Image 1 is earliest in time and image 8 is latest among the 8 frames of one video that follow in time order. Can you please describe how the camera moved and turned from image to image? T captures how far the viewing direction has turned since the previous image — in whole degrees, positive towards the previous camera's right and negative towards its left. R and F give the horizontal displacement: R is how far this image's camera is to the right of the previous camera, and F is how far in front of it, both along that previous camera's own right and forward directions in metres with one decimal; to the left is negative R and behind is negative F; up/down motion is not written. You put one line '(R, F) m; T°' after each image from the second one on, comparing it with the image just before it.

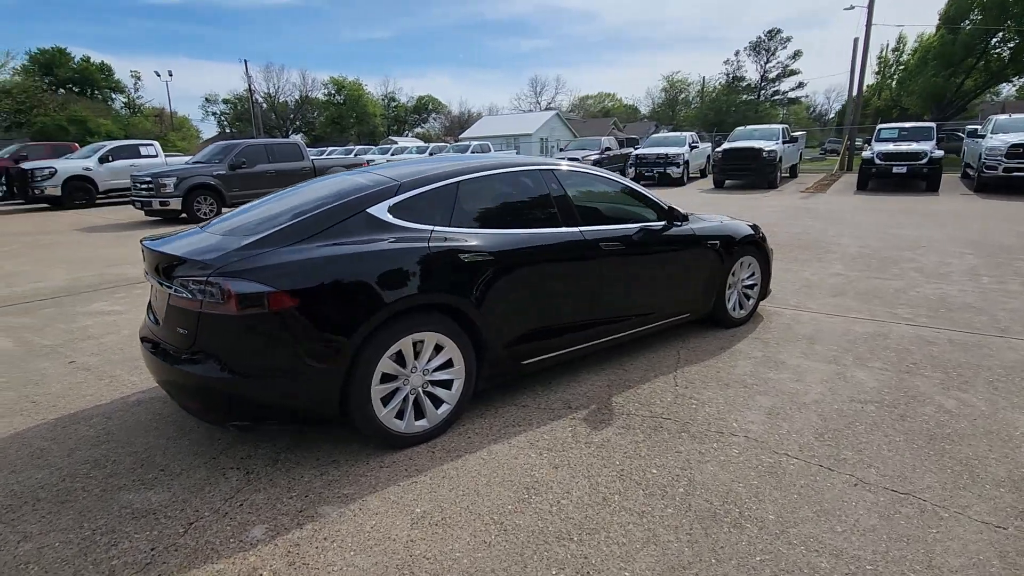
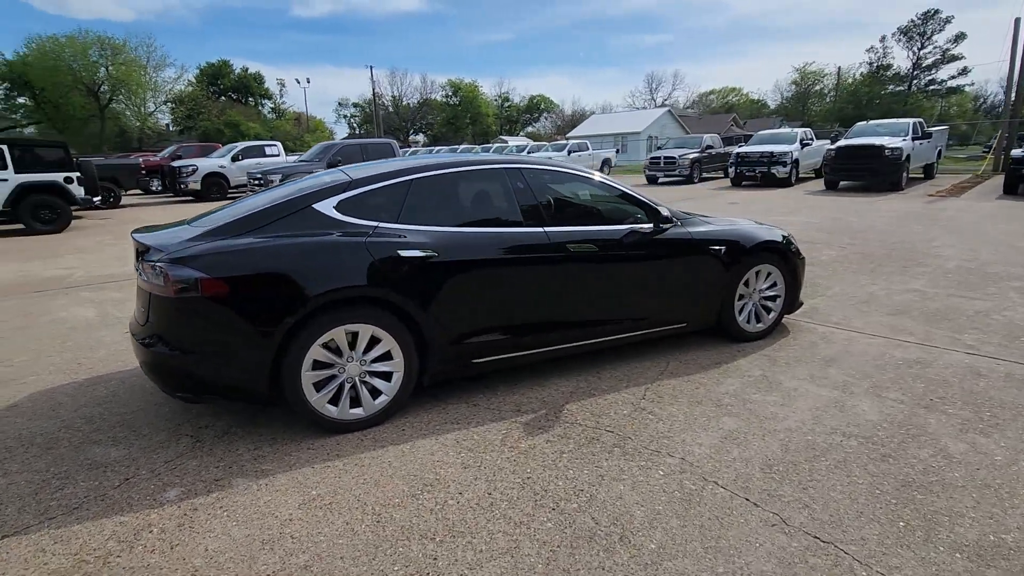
(+1.0, +0.1) m; -12°
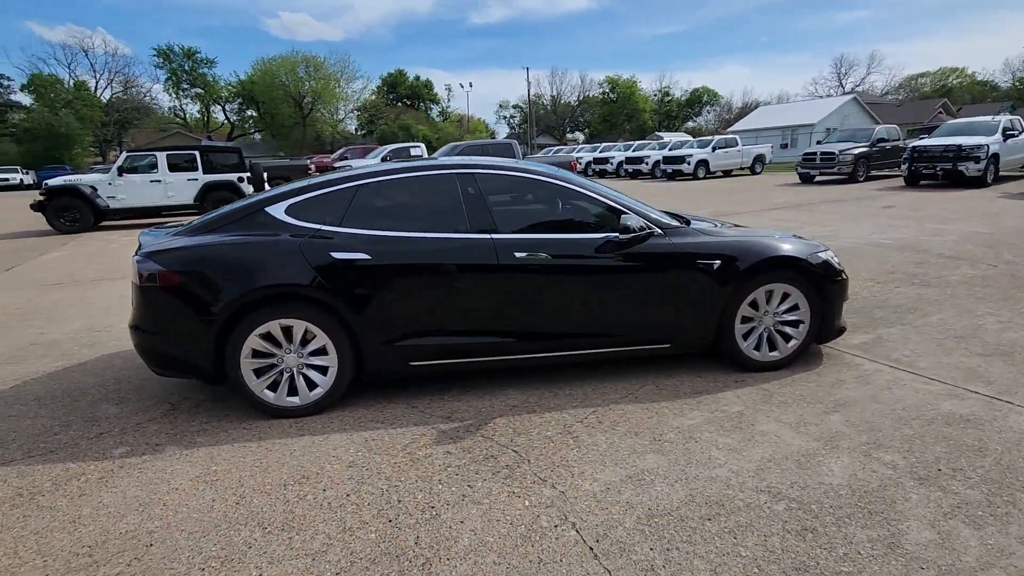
(+1.4, +0.3) m; -16°
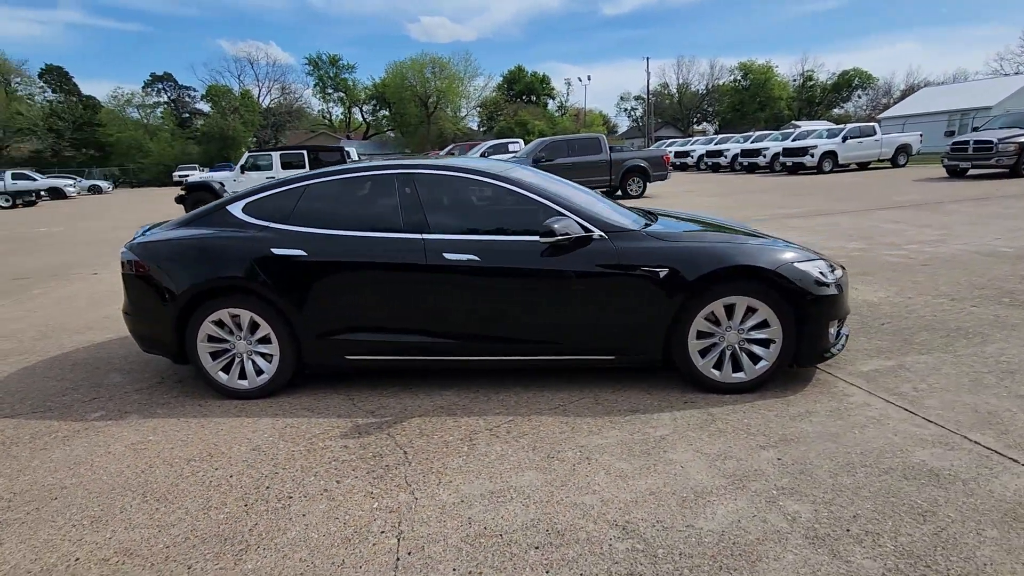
(+1.3, +0.2) m; -13°
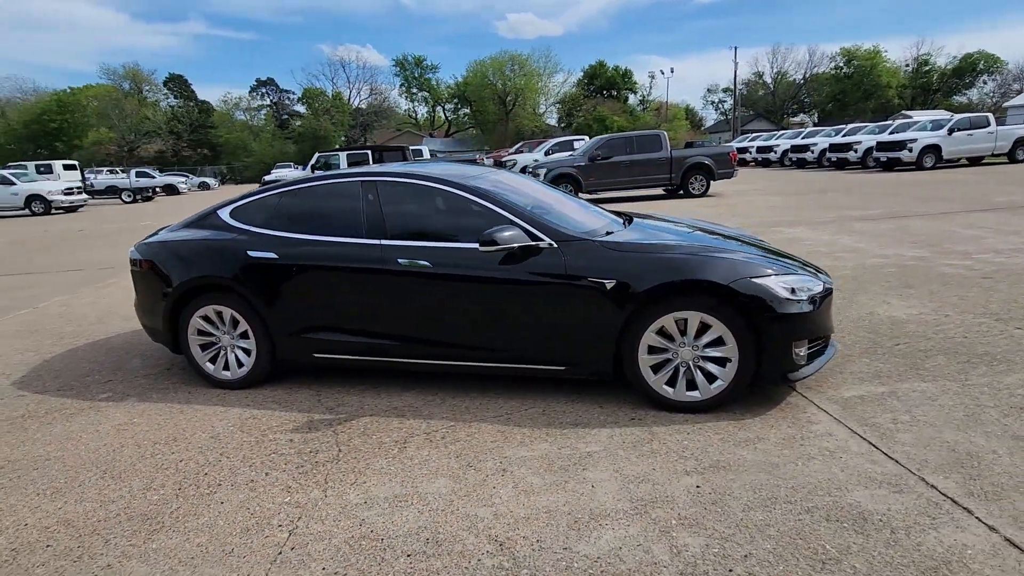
(+0.9, +0.1) m; -8°
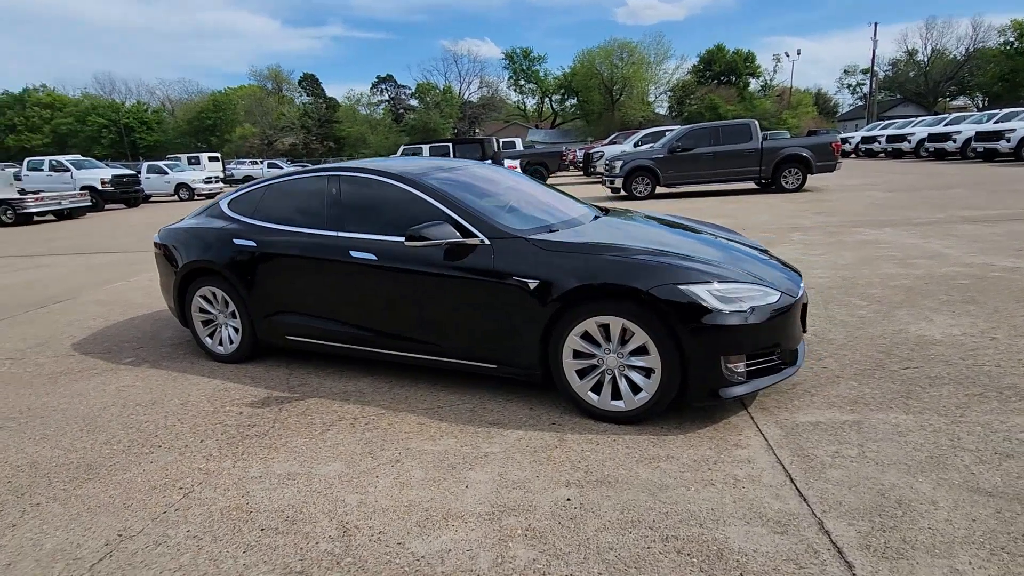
(+1.2, +0.1) m; -11°
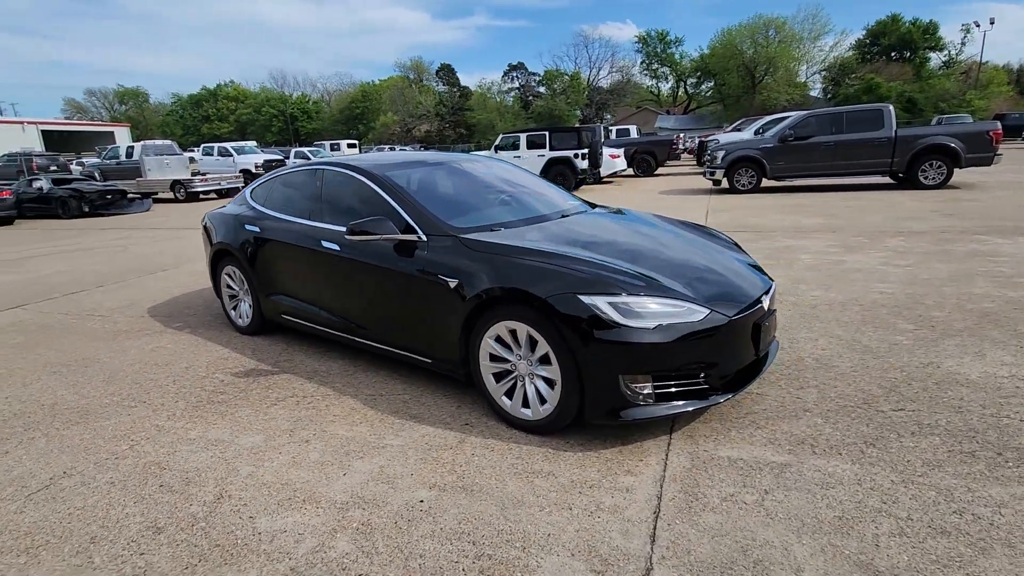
(+1.3, +0.2) m; -13°
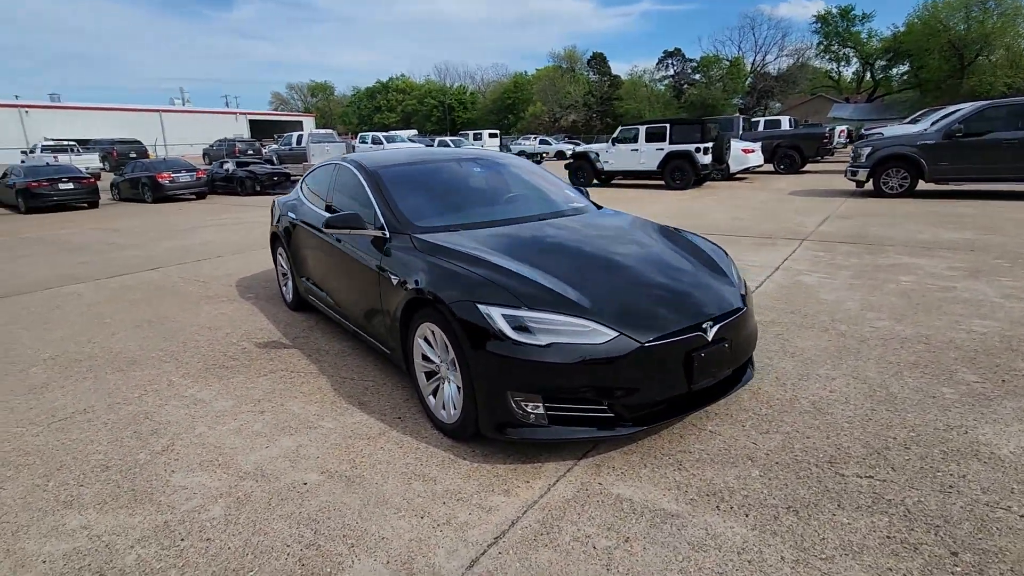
(+1.3, +0.2) m; -15°
